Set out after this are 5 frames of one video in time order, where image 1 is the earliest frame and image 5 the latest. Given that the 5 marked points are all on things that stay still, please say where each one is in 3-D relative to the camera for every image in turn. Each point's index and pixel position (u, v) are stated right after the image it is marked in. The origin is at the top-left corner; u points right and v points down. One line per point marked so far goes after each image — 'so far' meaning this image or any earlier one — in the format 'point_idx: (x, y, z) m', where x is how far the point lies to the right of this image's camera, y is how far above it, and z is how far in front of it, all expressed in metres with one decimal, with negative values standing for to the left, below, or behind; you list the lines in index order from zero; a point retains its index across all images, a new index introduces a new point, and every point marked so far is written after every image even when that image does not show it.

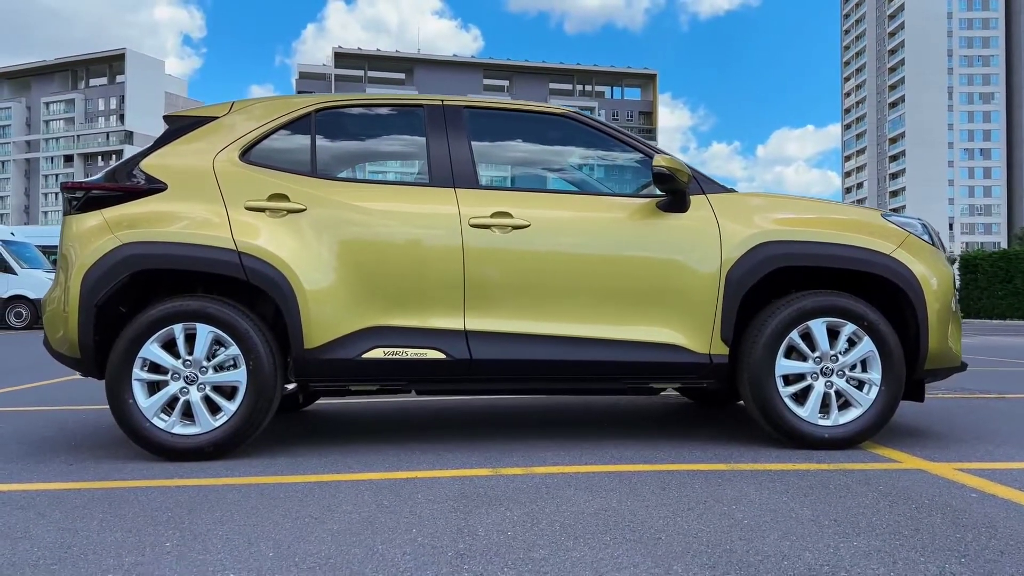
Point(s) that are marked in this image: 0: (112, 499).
0: (-1.3, -0.7, +2.8) m
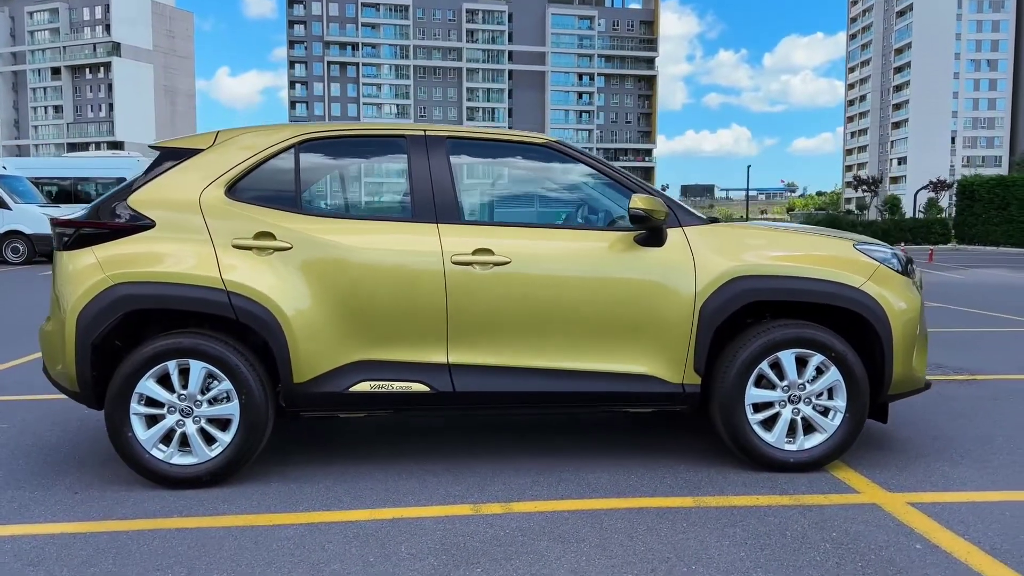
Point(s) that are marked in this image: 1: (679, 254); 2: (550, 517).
0: (-1.4, -0.9, +3.0) m
1: (+0.8, +0.2, +3.8) m
2: (+0.1, -0.9, +3.2) m
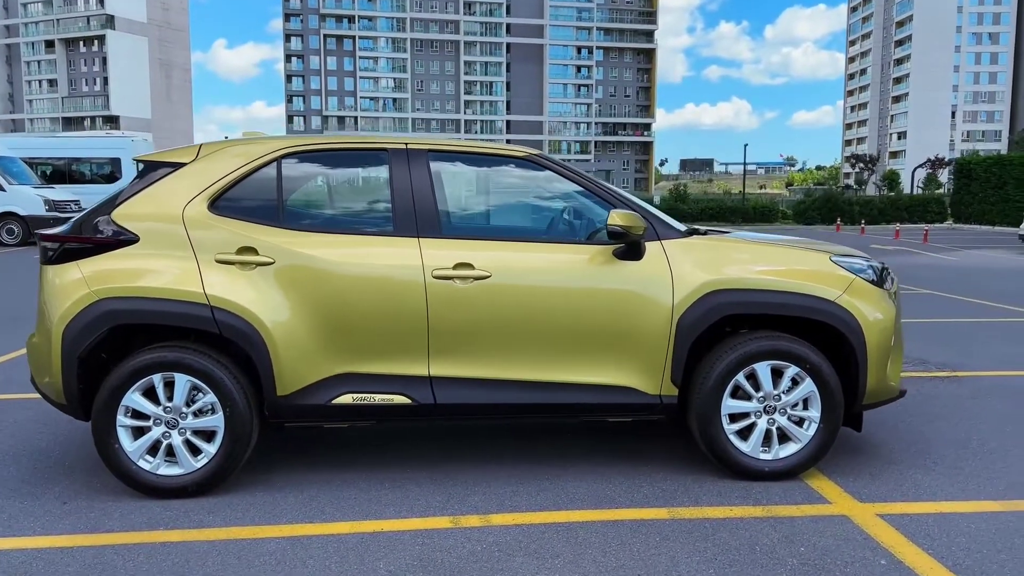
0: (-1.5, -1.0, +3.1) m
1: (+0.7, +0.1, +3.9) m
2: (+0.1, -1.0, +3.3) m
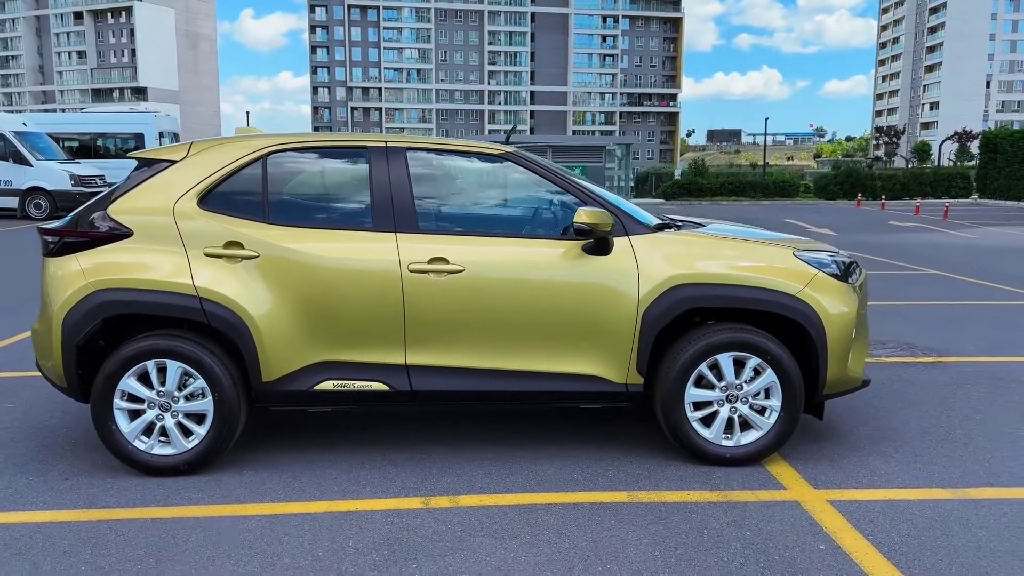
0: (-1.7, -1.0, +3.3) m
1: (+0.5, +0.1, +4.0) m
2: (-0.1, -0.9, +3.5) m
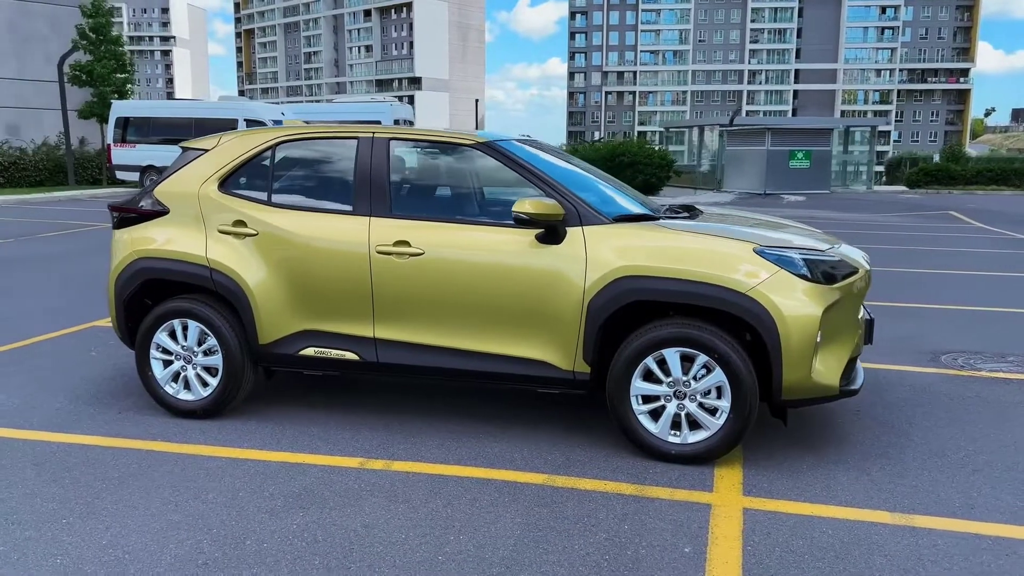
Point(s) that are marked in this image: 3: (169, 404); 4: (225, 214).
0: (-2.0, -0.8, +4.1) m
1: (+0.3, +0.2, +4.1) m
2: (-0.5, -0.9, +3.8) m
3: (-1.9, -0.7, +4.7) m
4: (-1.6, +0.4, +4.6) m
